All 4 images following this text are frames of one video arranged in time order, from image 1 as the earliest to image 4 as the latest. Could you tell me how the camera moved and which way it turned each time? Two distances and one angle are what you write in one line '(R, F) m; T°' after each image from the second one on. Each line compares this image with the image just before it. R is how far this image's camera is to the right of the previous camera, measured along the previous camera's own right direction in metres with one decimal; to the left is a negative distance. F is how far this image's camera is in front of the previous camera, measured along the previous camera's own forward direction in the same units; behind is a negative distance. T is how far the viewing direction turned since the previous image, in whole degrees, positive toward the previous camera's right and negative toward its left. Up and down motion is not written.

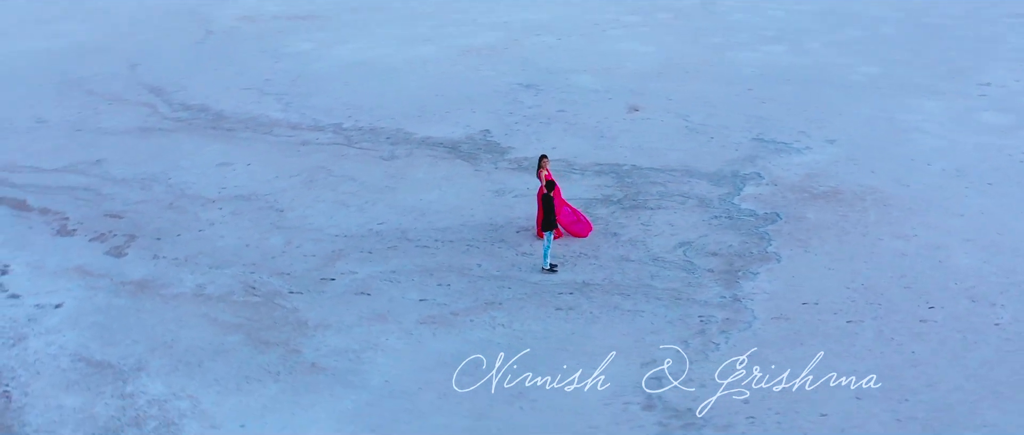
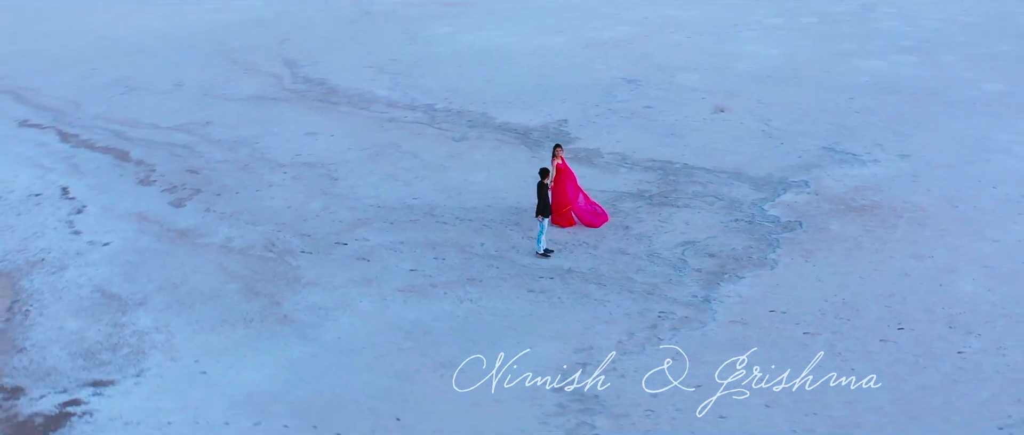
(+1.4, -0.1) m; -13°
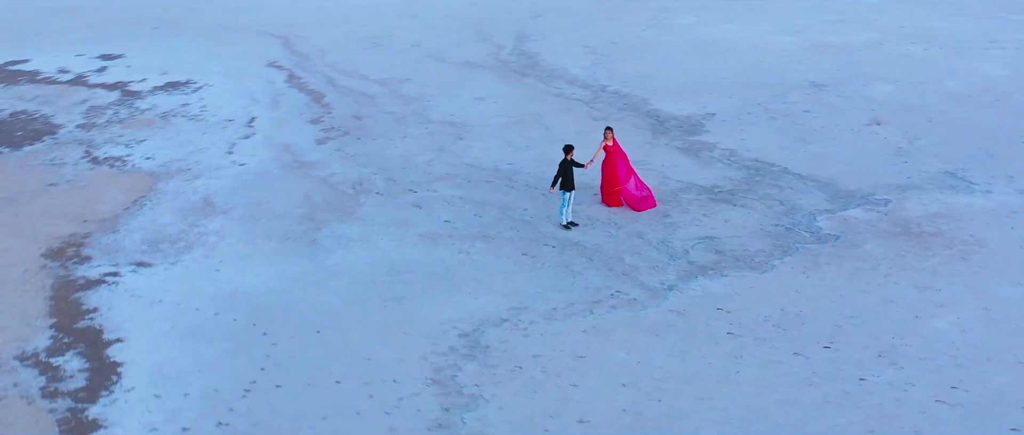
(+2.3, -0.1) m; -22°
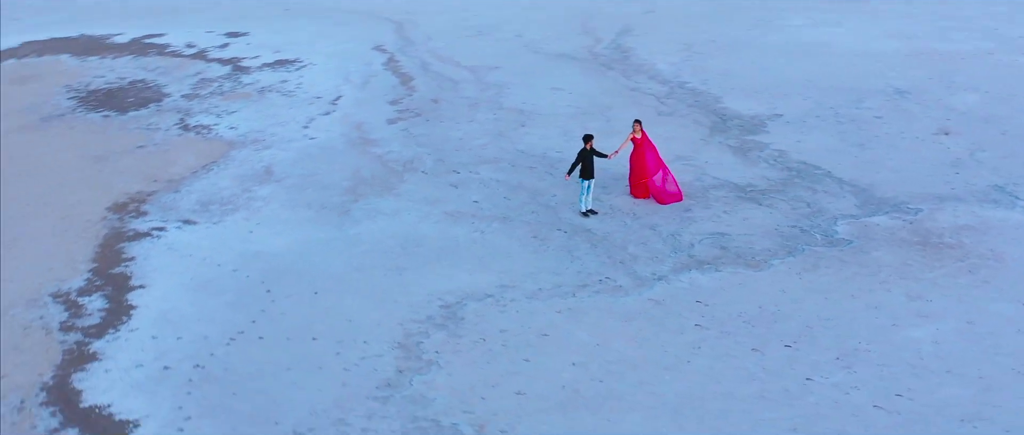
(+1.0, -0.2) m; -10°
